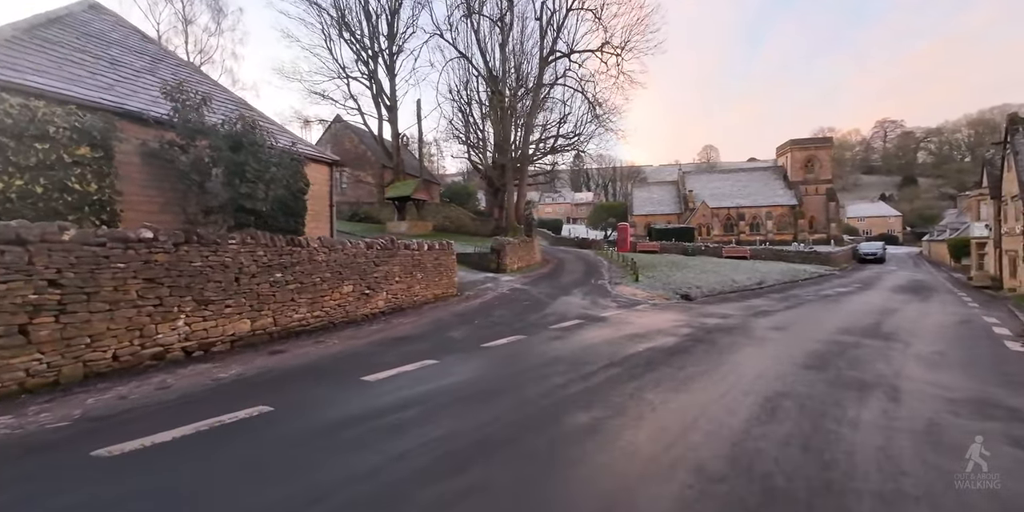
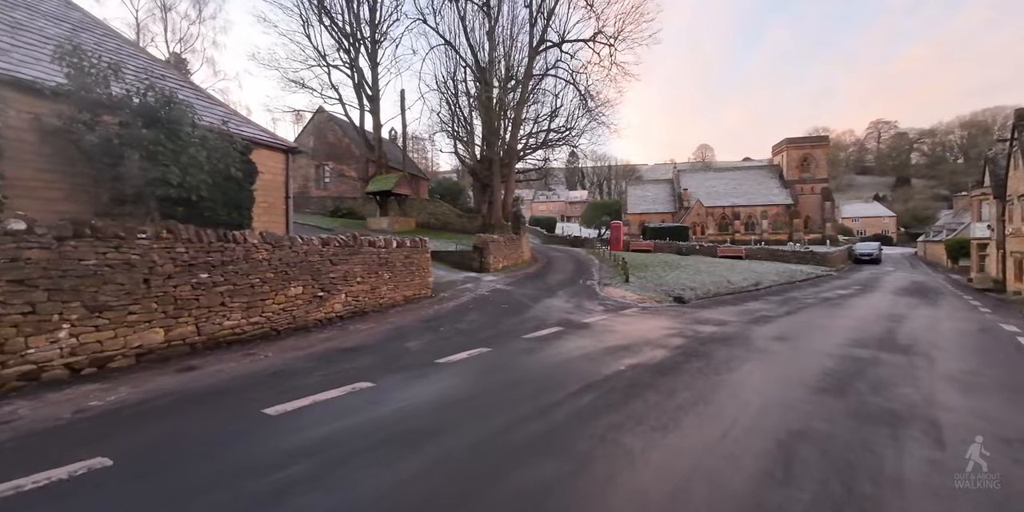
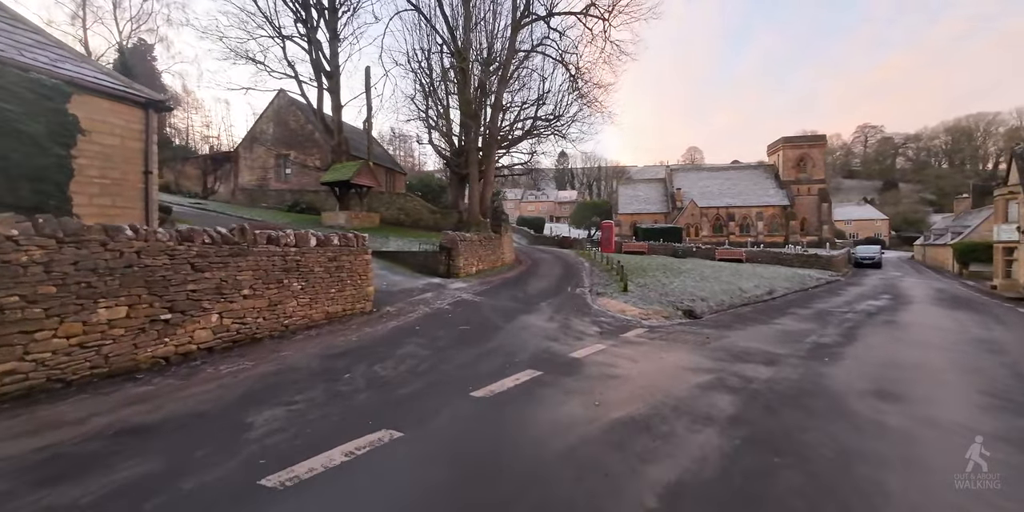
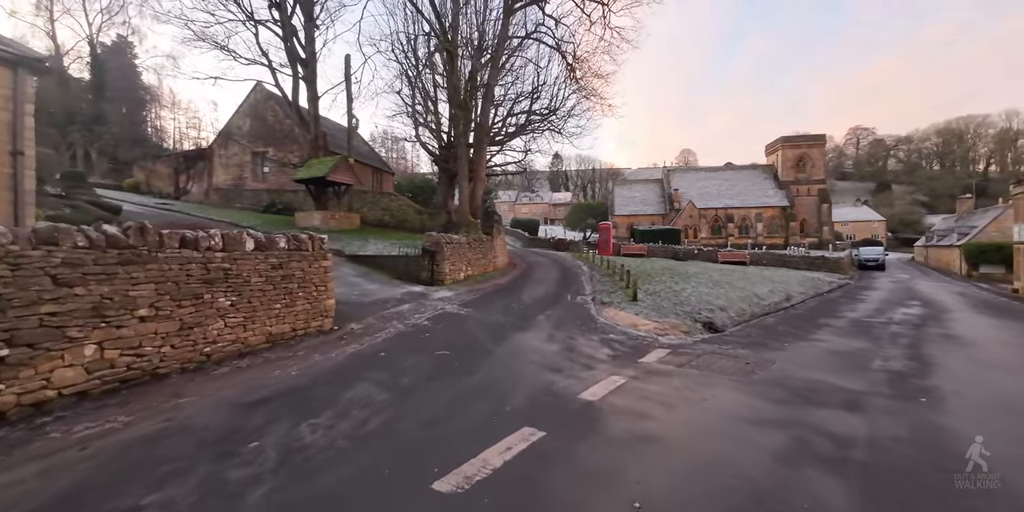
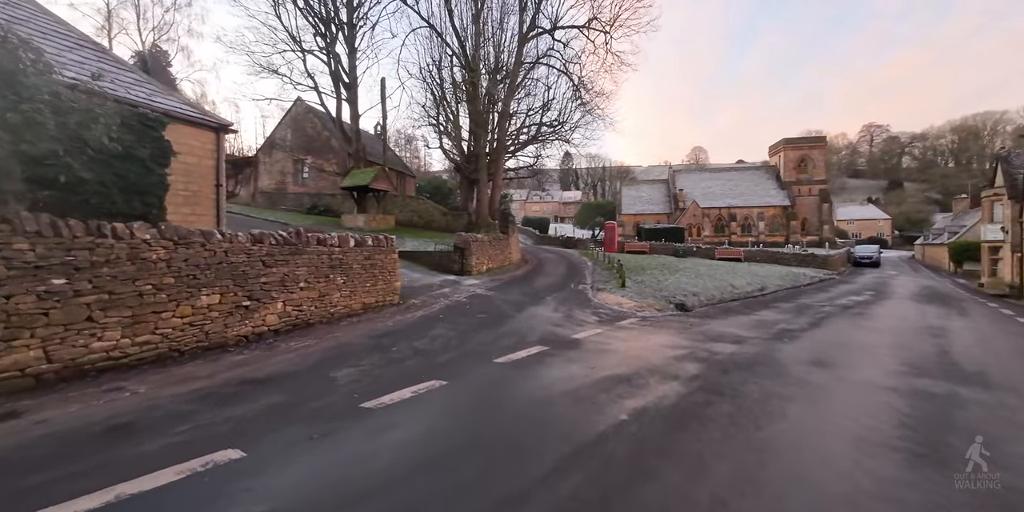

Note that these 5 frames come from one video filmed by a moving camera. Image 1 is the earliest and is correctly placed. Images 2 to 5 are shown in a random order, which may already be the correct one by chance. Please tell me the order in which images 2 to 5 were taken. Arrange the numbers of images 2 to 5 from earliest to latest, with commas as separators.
2, 5, 3, 4
